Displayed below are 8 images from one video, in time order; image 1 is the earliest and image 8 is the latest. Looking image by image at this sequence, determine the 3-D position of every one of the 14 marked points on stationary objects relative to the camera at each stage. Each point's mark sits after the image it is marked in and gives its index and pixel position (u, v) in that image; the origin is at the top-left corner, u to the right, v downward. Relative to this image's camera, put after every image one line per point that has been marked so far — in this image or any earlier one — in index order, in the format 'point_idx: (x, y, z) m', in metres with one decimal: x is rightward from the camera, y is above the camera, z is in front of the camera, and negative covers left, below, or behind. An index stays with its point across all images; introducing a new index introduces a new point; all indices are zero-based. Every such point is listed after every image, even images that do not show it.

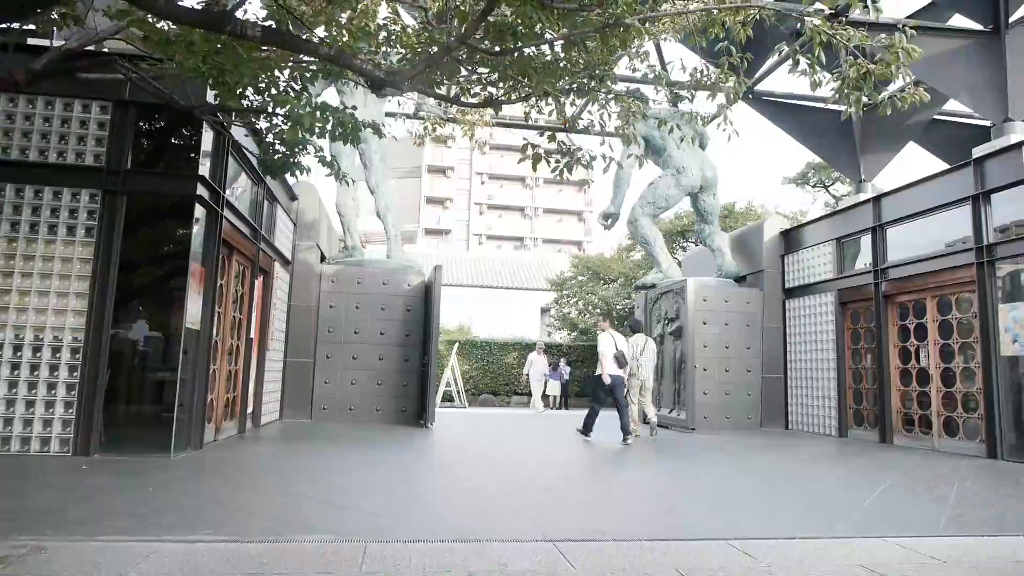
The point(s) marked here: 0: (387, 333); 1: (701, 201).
0: (-1.3, -0.5, +7.3) m
1: (+2.4, +1.1, +8.8) m
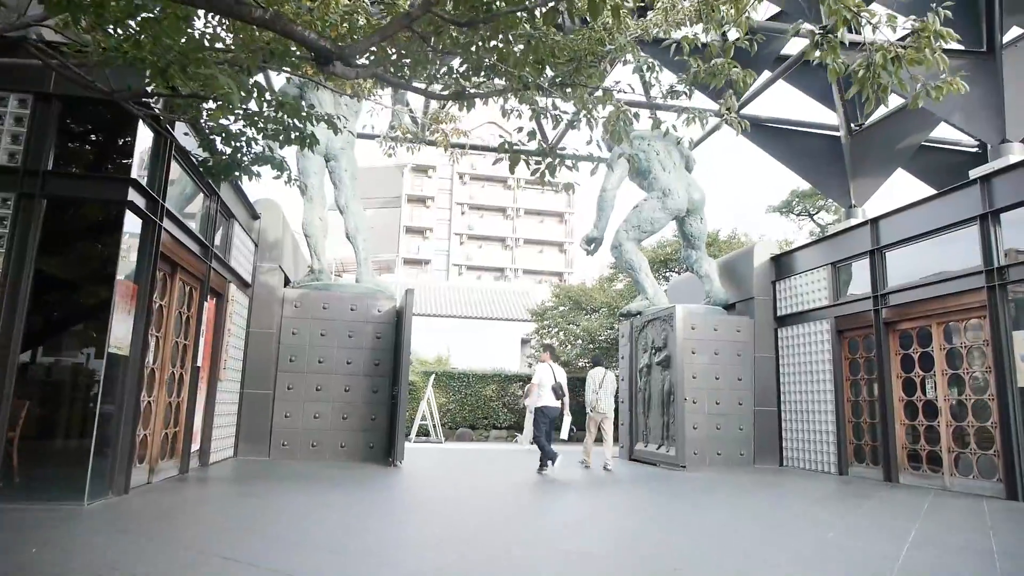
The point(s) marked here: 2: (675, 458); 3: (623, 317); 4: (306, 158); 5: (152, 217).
0: (-1.5, -0.7, +6.7) m
1: (+2.1, +0.8, +8.4) m
2: (+1.5, -1.6, +6.6) m
3: (+1.3, -0.3, +8.4) m
4: (-2.2, +1.4, +7.5) m
5: (-2.0, +0.4, +3.9) m
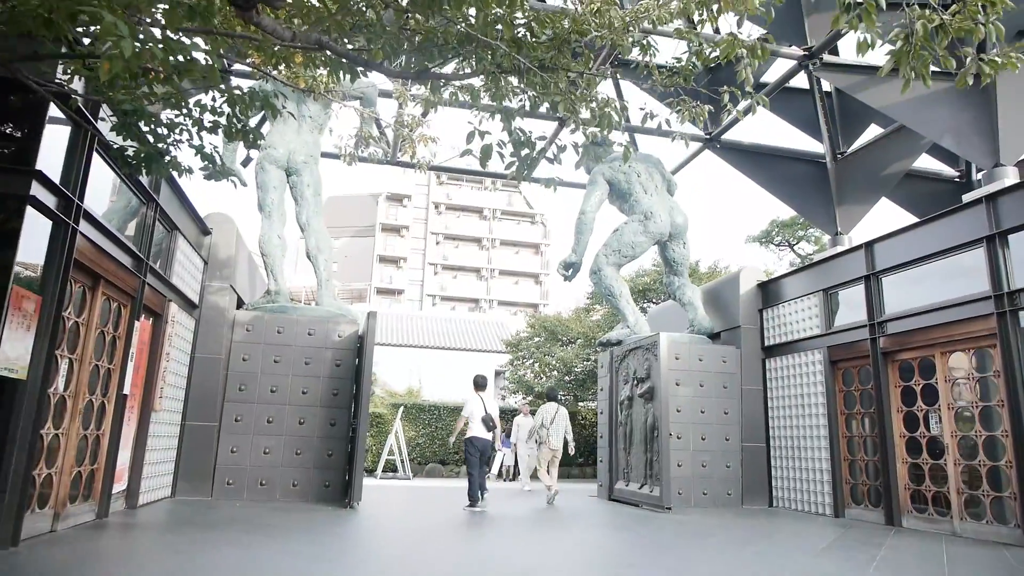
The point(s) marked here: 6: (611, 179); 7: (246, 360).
0: (-1.8, -0.9, +6.1) m
1: (+1.8, +0.4, +8.1) m
2: (+1.3, -1.8, +6.1) m
3: (+1.0, -0.6, +7.9) m
4: (-2.5, +1.2, +7.0) m
5: (-2.1, +0.3, +3.3) m
6: (+1.1, +1.2, +8.2) m
7: (-2.3, -0.6, +6.1) m
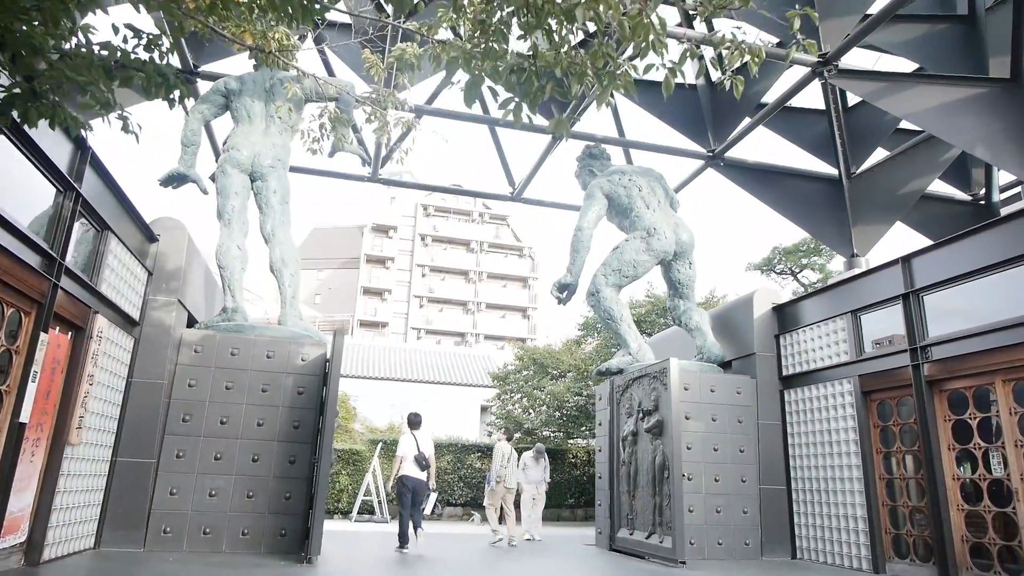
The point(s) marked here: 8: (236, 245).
0: (-1.9, -1.0, +5.3) m
1: (+1.7, +0.2, +7.4) m
2: (+1.2, -2.0, +5.2) m
3: (+0.9, -0.9, +7.1) m
4: (-2.6, +1.0, +6.3) m
5: (-2.2, +0.4, +2.6) m
6: (+1.0, +1.0, +7.5) m
7: (-2.4, -0.7, +5.3) m
8: (-2.4, +0.4, +6.1) m
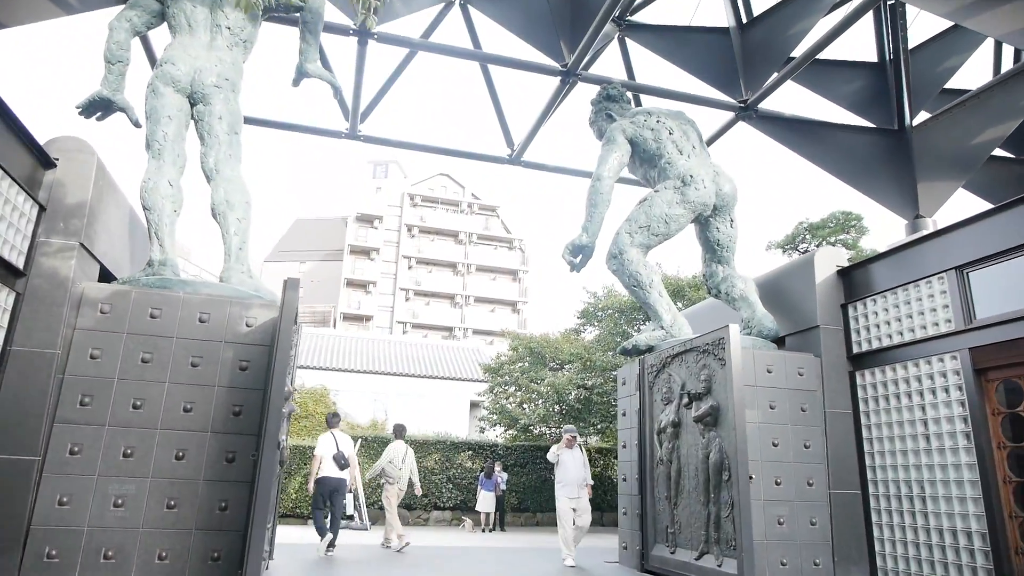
0: (-1.8, -0.7, +4.0) m
1: (+1.7, +0.5, +6.1) m
2: (+1.2, -1.6, +3.9) m
3: (+0.9, -0.6, +5.9) m
4: (-2.5, +1.4, +4.9) m
5: (-2.0, +0.7, +1.2) m
6: (+1.1, +1.3, +6.2) m
7: (-2.3, -0.4, +3.9) m
8: (-2.3, +0.7, +4.8) m
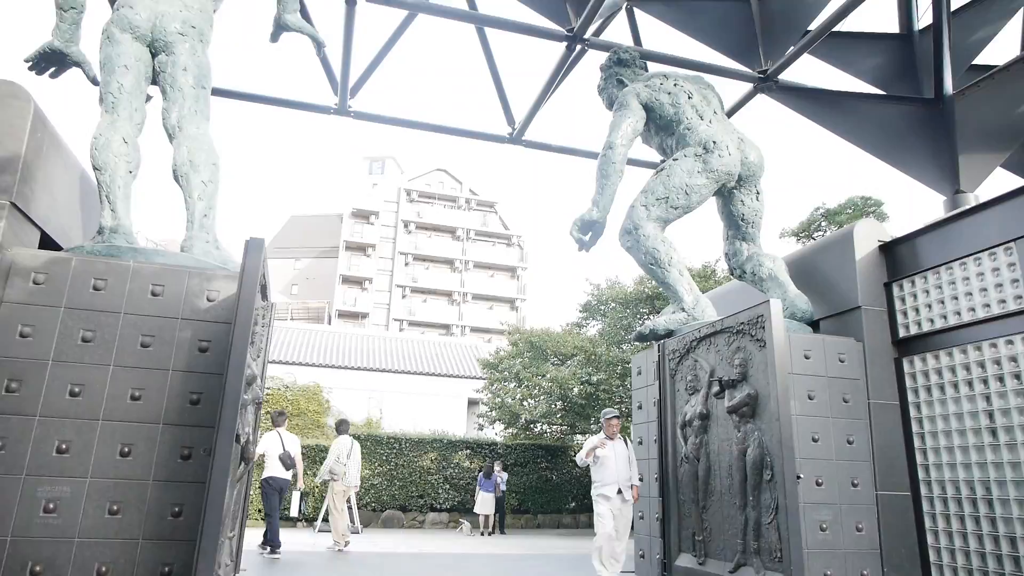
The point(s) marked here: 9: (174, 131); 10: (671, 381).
0: (-1.8, -0.5, +3.4) m
1: (+1.8, +0.7, +5.5) m
2: (+1.3, -1.5, +3.4) m
3: (+1.0, -0.4, +5.3) m
4: (-2.5, +1.5, +4.3) m
5: (-2.0, +0.9, +0.6) m
6: (+1.1, +1.5, +5.7) m
7: (-2.3, -0.2, +3.3) m
8: (-2.3, +0.9, +4.2) m
9: (-2.1, +1.0, +4.3) m
10: (+1.1, -0.6, +4.6) m
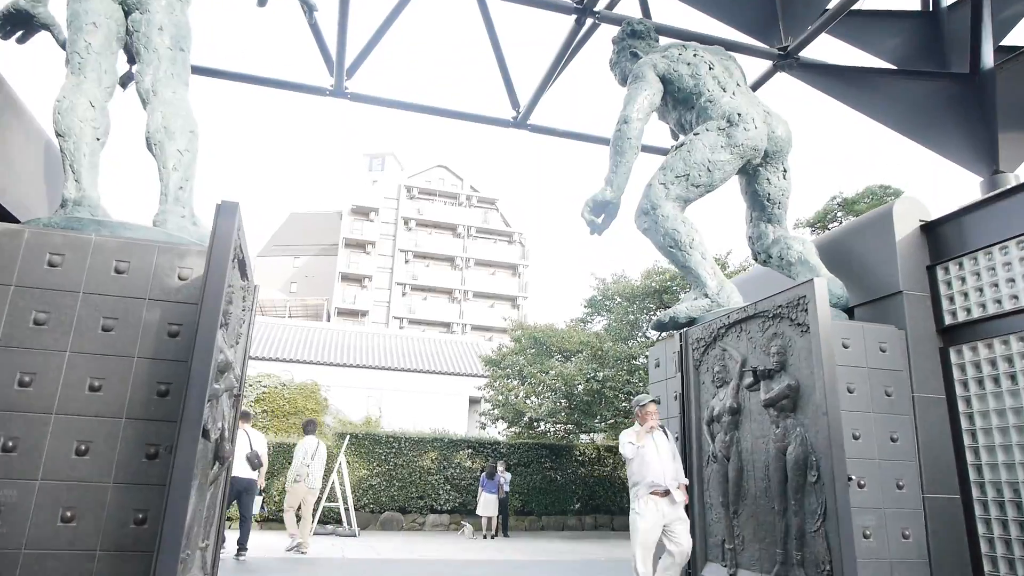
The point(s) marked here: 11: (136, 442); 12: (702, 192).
0: (-1.7, -0.4, +3.0) m
1: (+1.8, +0.8, +5.1) m
2: (+1.3, -1.4, +2.9) m
3: (+1.0, -0.3, +4.9) m
4: (-2.4, +1.6, +3.9) m
5: (-1.9, +1.0, +0.2) m
6: (+1.2, +1.6, +5.2) m
7: (-2.2, -0.1, +2.9) m
8: (-2.3, +1.0, +3.7) m
9: (-2.0, +1.1, +3.9) m
10: (+1.1, -0.5, +4.2) m
11: (-1.6, -0.6, +2.9) m
12: (+1.3, +0.7, +4.9) m
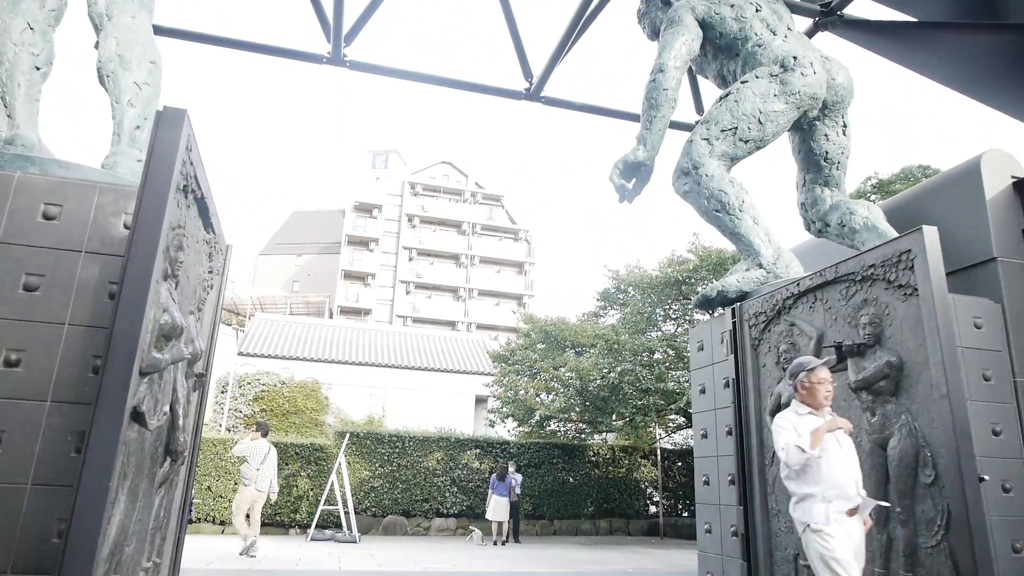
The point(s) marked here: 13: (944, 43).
0: (-1.6, -0.2, +2.3) m
1: (+1.9, +0.9, +4.4) m
2: (+1.4, -1.2, +2.3) m
3: (+1.1, -0.1, +4.2) m
4: (-2.3, +1.8, +3.3) m
5: (-1.8, +1.2, -0.4) m
6: (+1.3, +1.8, +4.6) m
7: (-2.1, +0.1, +2.3) m
8: (-2.1, +1.2, +3.1) m
9: (-1.9, +1.2, +3.3) m
10: (+1.2, -0.3, +3.6) m
11: (-1.5, -0.5, +2.3) m
12: (+1.5, +0.8, +4.2) m
13: (+3.6, +2.1, +5.8) m
